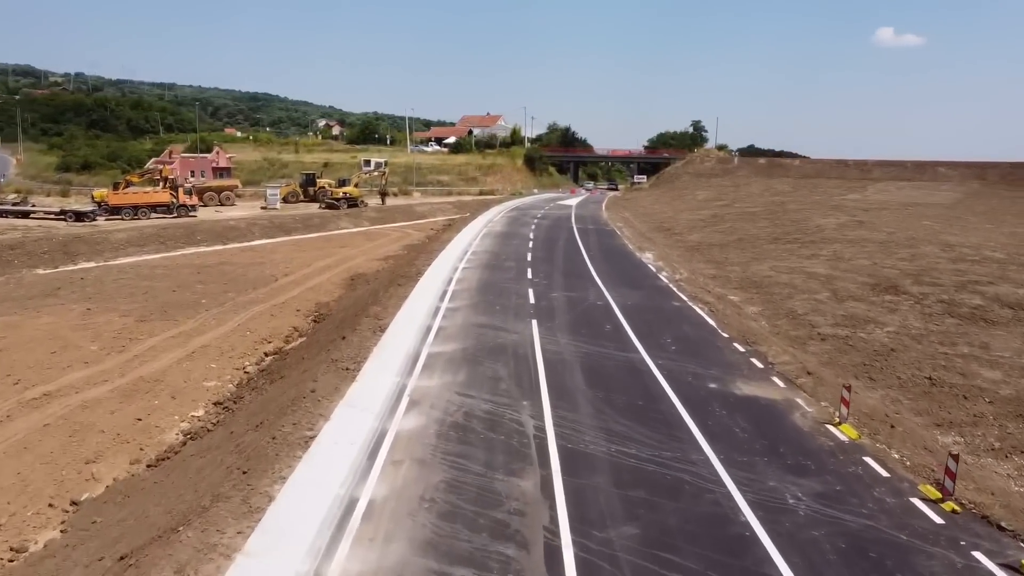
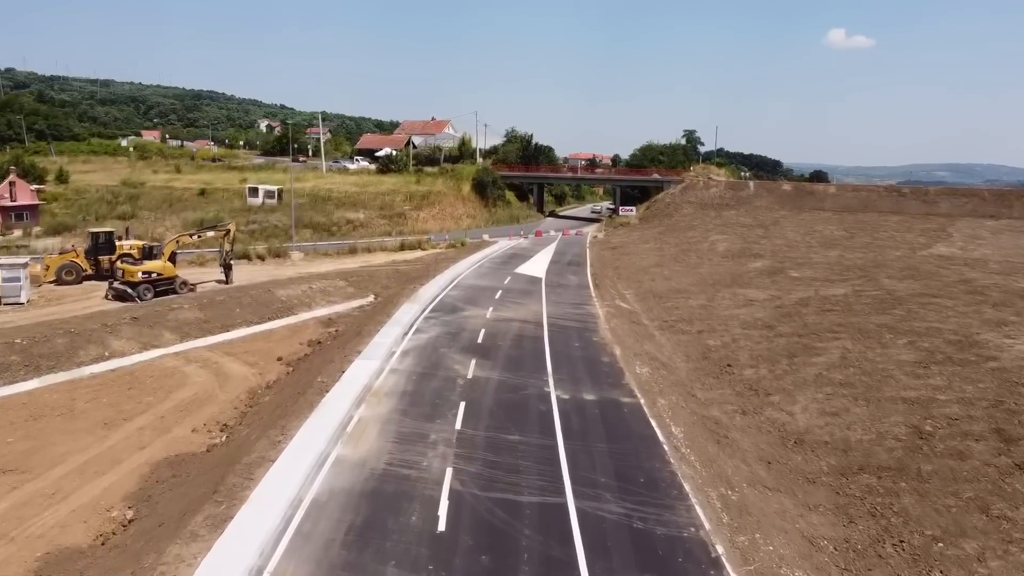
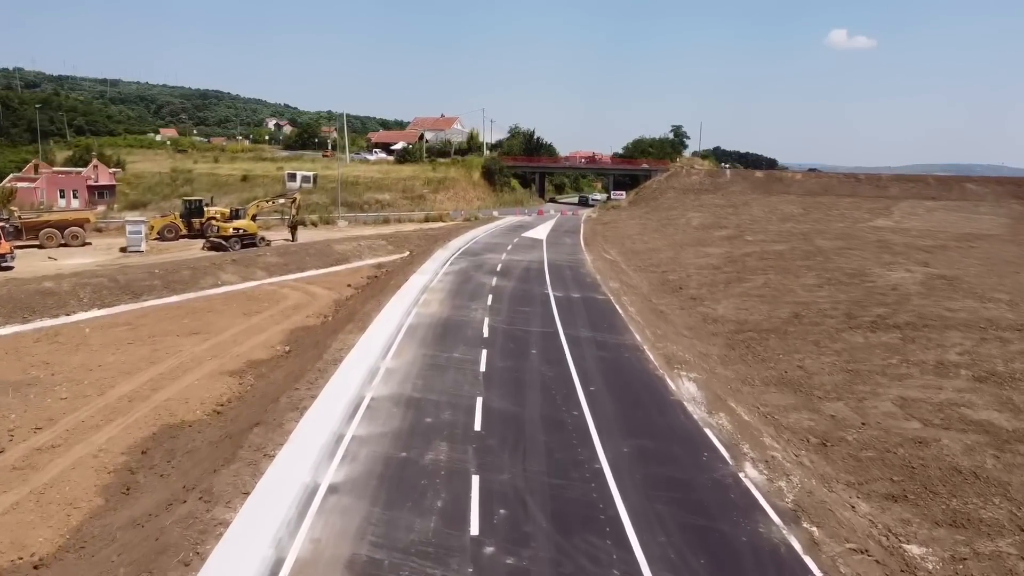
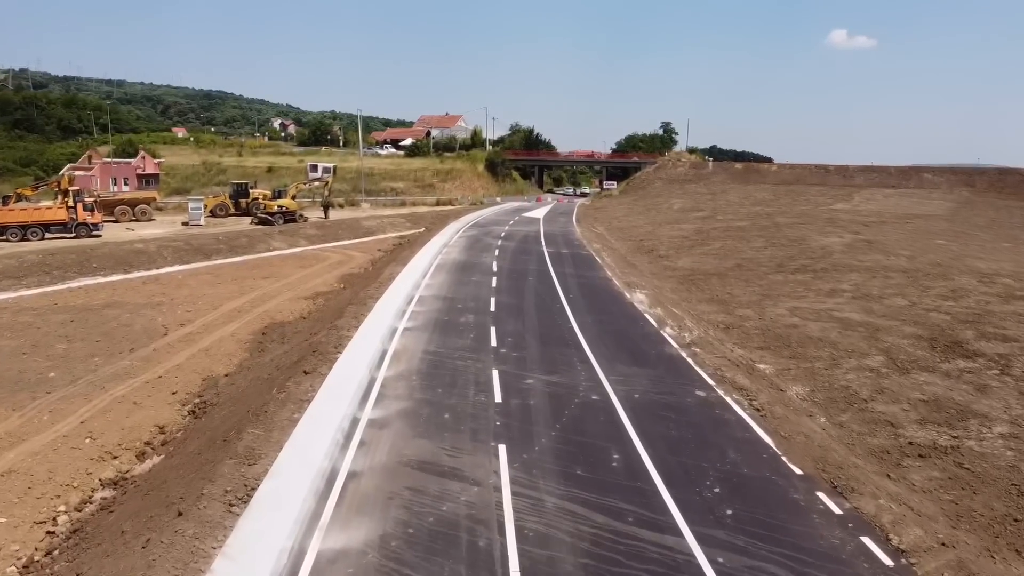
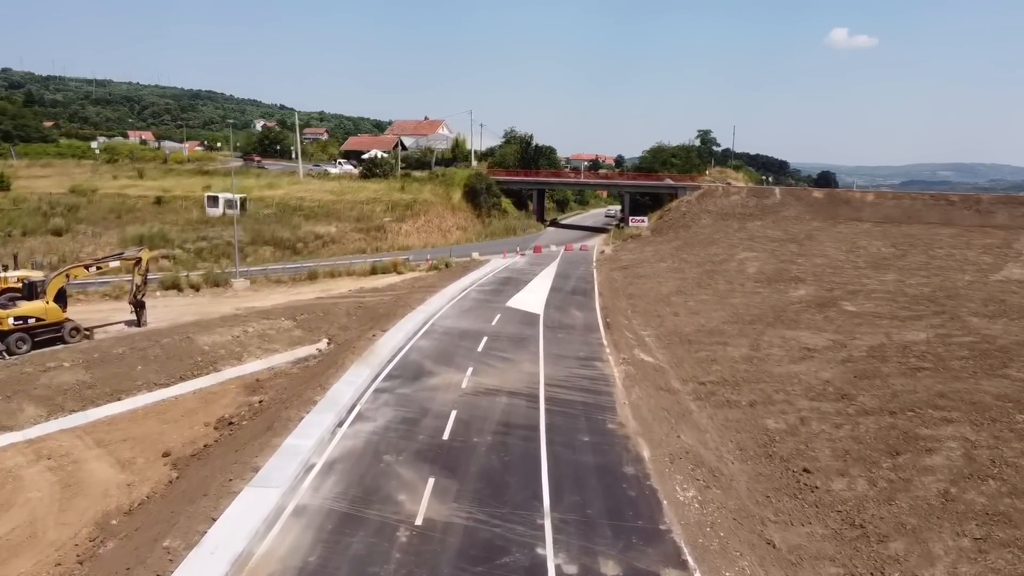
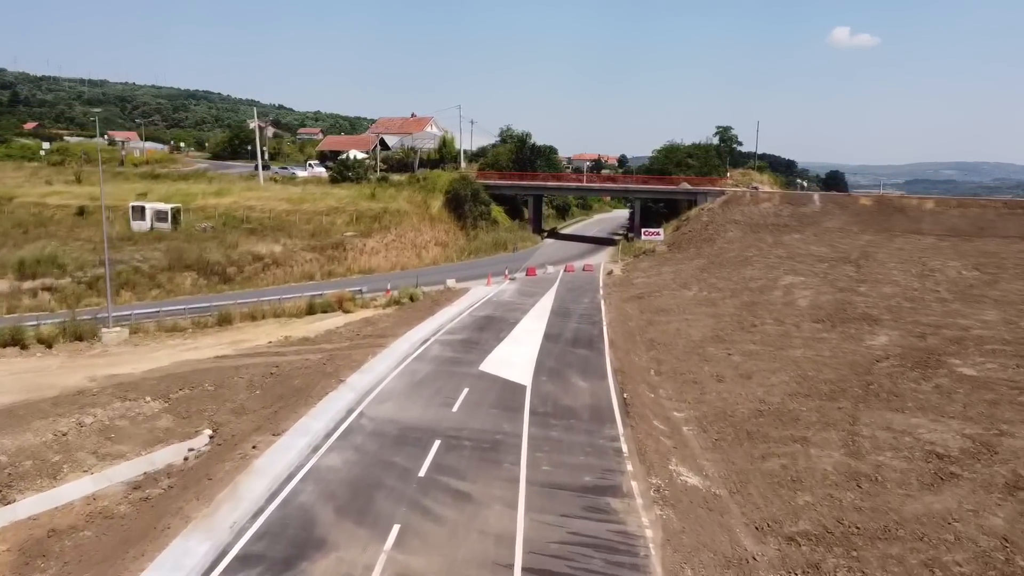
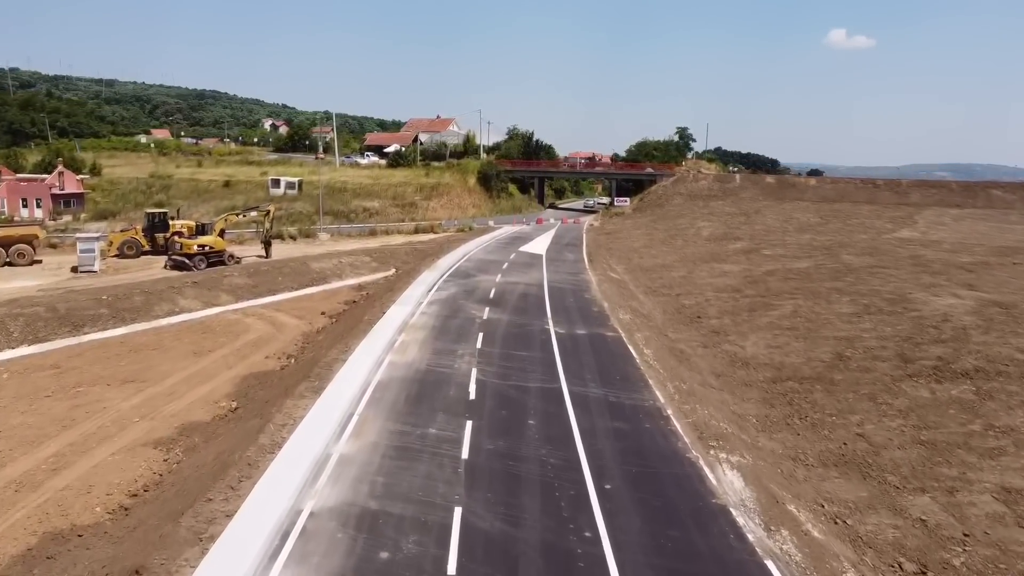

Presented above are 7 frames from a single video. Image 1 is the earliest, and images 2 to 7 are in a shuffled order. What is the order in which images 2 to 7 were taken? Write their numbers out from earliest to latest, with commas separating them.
4, 3, 7, 2, 5, 6
